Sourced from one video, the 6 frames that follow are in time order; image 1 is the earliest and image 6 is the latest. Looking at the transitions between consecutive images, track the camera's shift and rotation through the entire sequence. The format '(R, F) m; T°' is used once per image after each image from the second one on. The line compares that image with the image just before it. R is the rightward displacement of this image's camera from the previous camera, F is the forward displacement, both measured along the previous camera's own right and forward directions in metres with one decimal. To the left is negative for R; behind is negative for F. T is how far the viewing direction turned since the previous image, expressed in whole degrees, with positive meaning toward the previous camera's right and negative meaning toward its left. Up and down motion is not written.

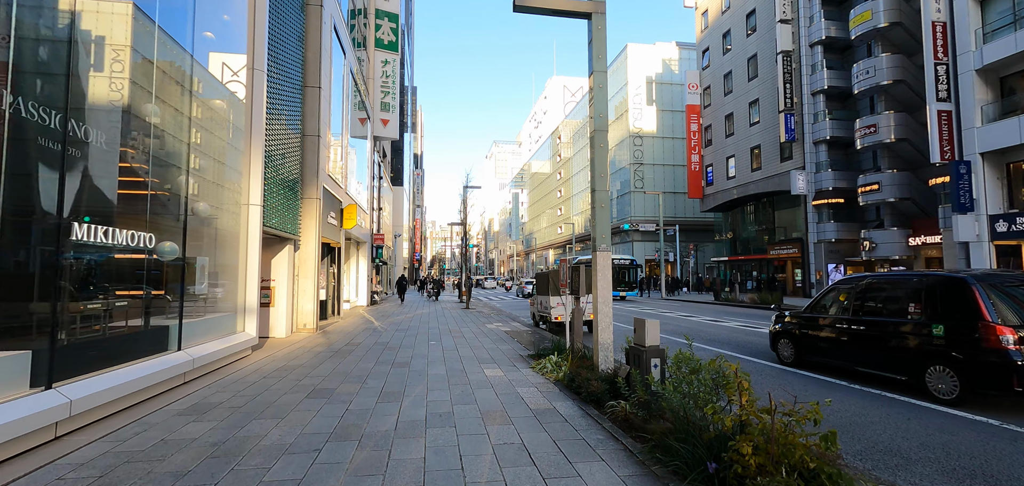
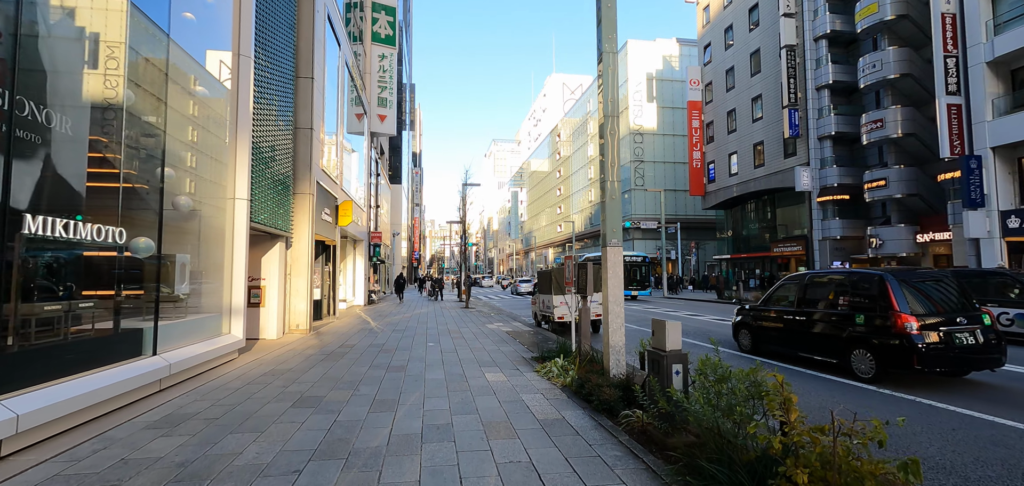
(-0.1, +0.5) m; 0°
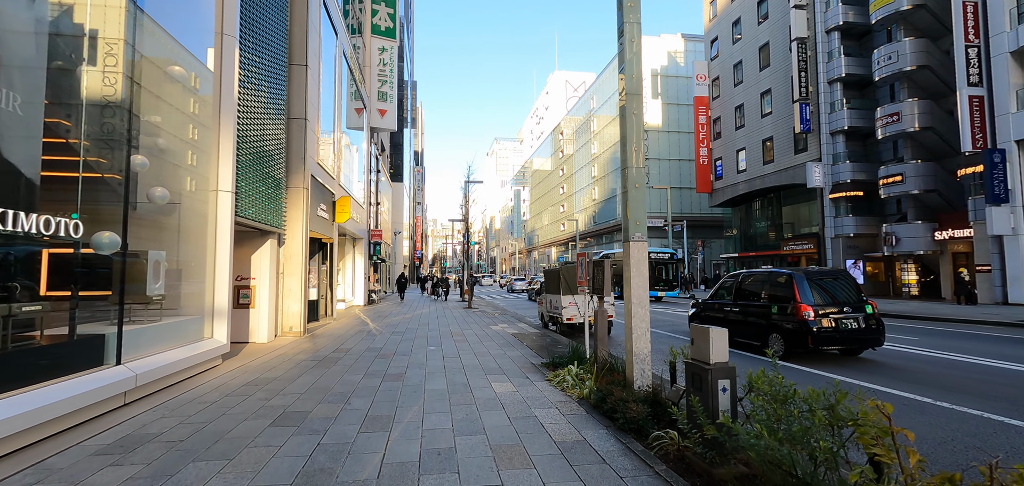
(-0.1, +0.7) m; 0°
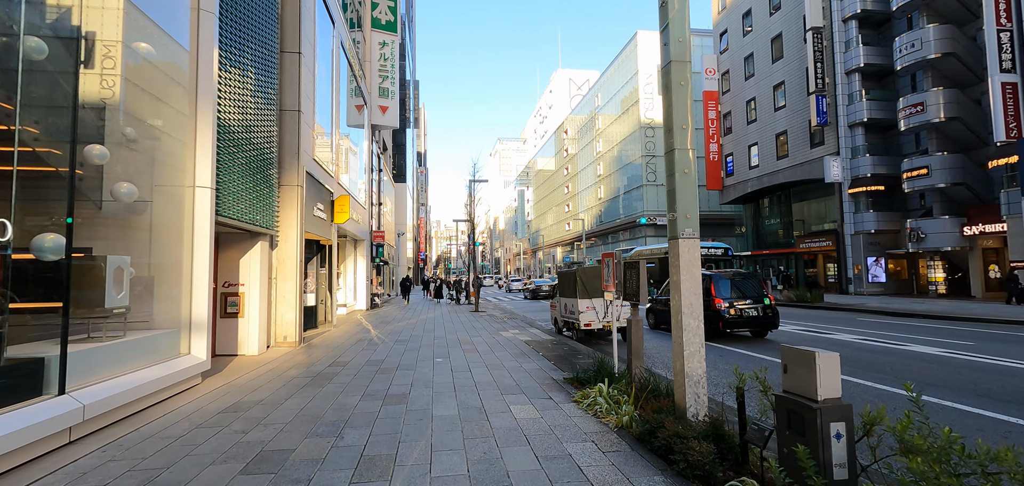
(-0.2, +1.0) m; 0°
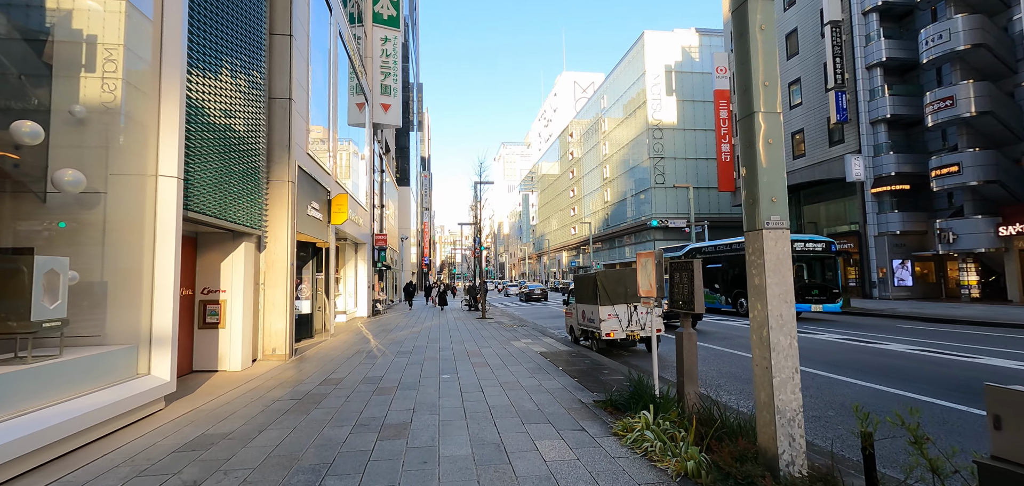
(-0.2, +1.1) m; -1°
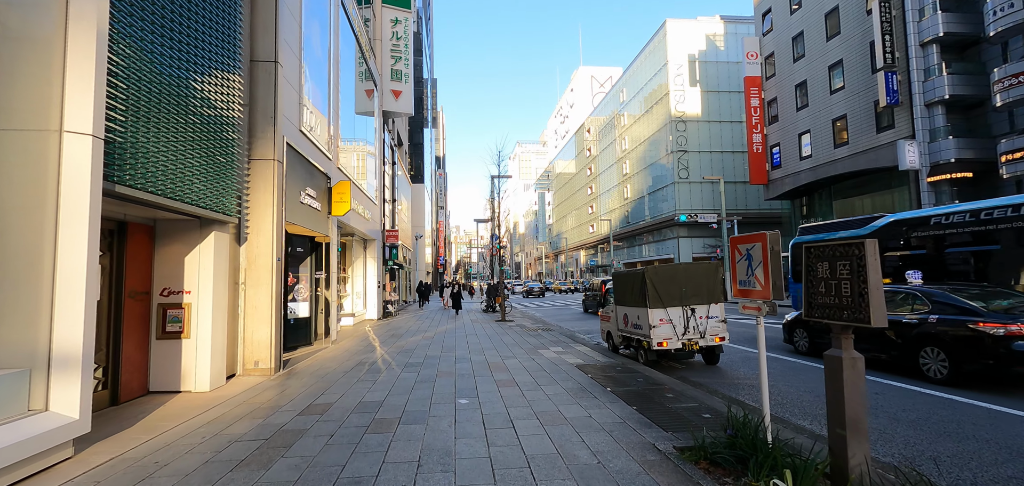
(-0.3, +1.8) m; -2°
